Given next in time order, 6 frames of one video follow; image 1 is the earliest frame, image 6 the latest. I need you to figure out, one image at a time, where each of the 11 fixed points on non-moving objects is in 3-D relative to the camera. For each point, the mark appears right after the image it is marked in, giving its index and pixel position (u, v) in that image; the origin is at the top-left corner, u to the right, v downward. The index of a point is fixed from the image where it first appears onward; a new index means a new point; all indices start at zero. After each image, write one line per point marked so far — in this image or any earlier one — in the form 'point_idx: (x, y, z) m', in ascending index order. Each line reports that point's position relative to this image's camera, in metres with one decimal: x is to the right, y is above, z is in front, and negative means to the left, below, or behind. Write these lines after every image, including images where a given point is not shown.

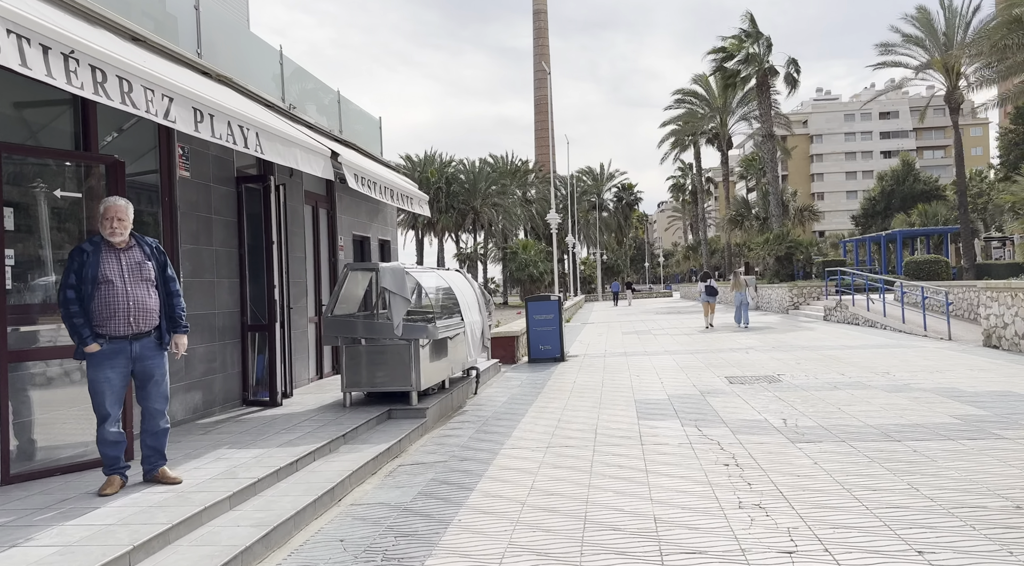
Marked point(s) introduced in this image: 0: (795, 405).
0: (+3.2, -1.4, +8.7) m
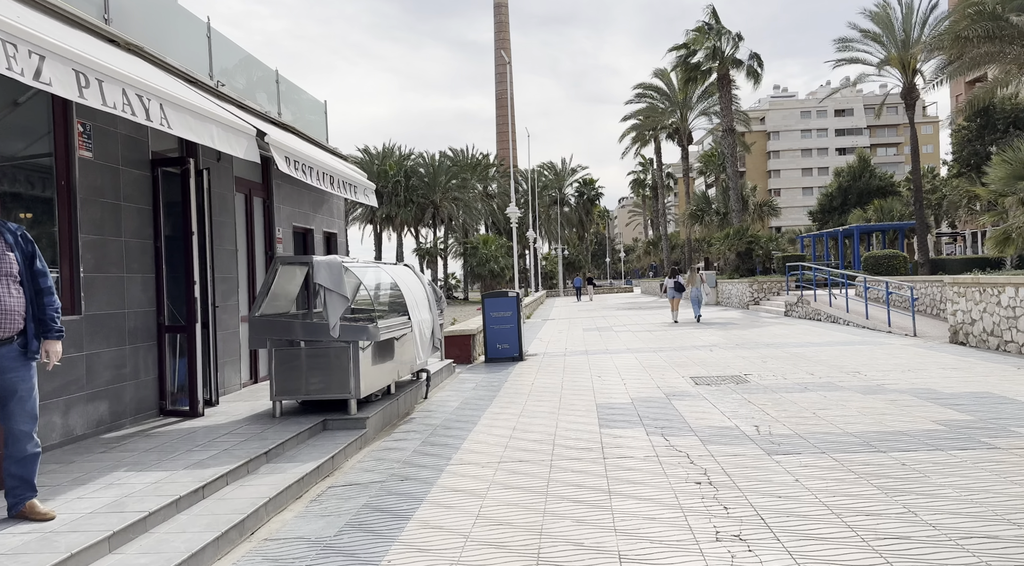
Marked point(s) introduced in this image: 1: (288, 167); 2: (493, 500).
0: (+2.7, -1.3, +8.1) m
1: (-2.3, +1.2, +8.0) m
2: (-0.1, -1.5, +5.3) m
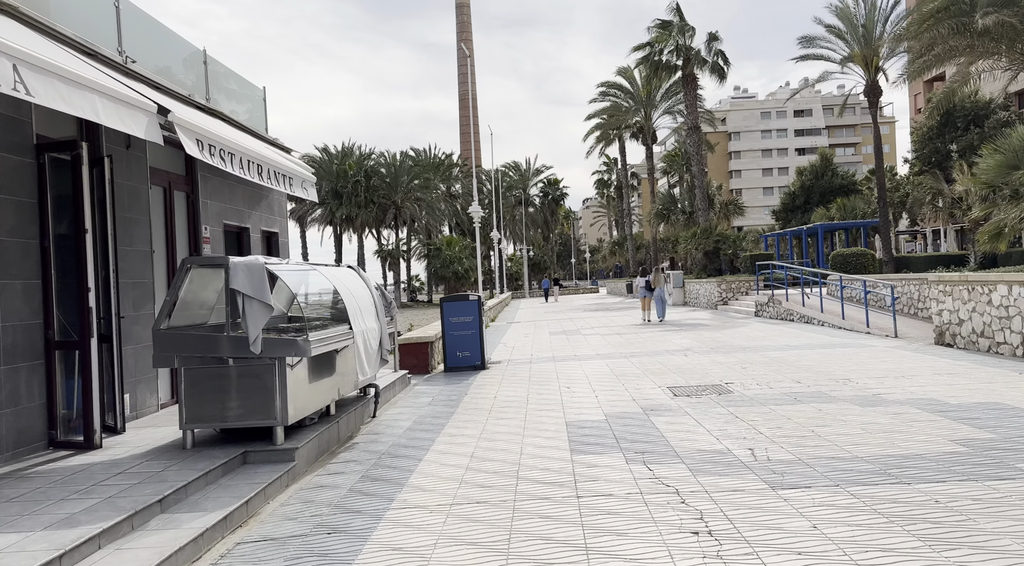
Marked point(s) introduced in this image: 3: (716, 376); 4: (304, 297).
0: (+2.3, -1.3, +7.2) m
1: (-2.7, +1.1, +6.8) m
2: (-0.4, -1.5, +4.2) m
3: (+2.8, -1.3, +10.7) m
4: (-1.9, -0.1, +7.2) m
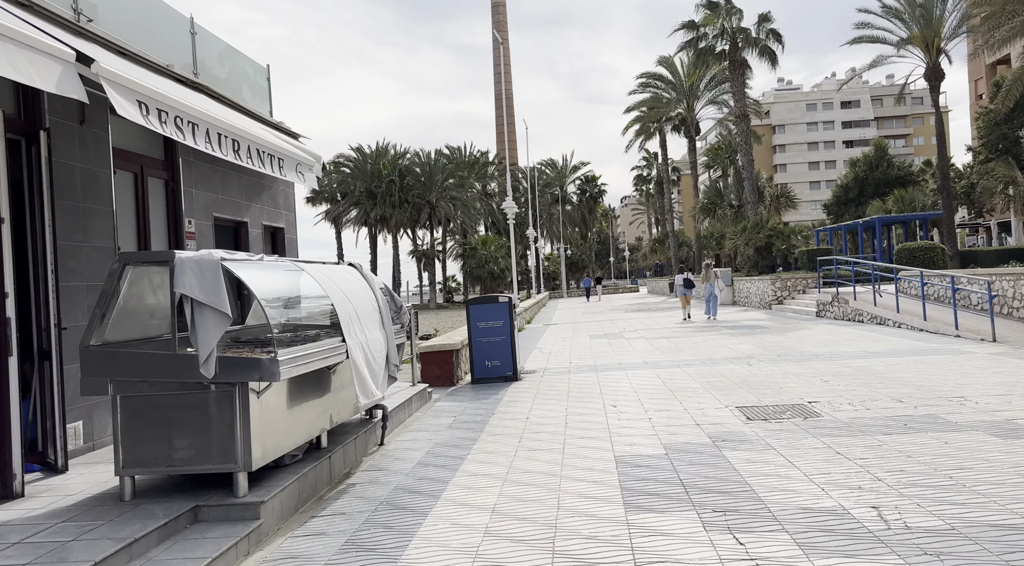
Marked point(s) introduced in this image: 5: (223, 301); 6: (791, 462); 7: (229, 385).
0: (+2.5, -1.3, +5.4) m
1: (-2.5, +1.1, +5.4) m
2: (-0.3, -1.5, +2.6) m
3: (+3.2, -1.3, +9.0) m
4: (-1.7, -0.1, +5.6) m
5: (-1.8, -0.1, +4.8) m
6: (+2.1, -1.3, +5.8) m
7: (-1.8, -0.6, +4.9) m
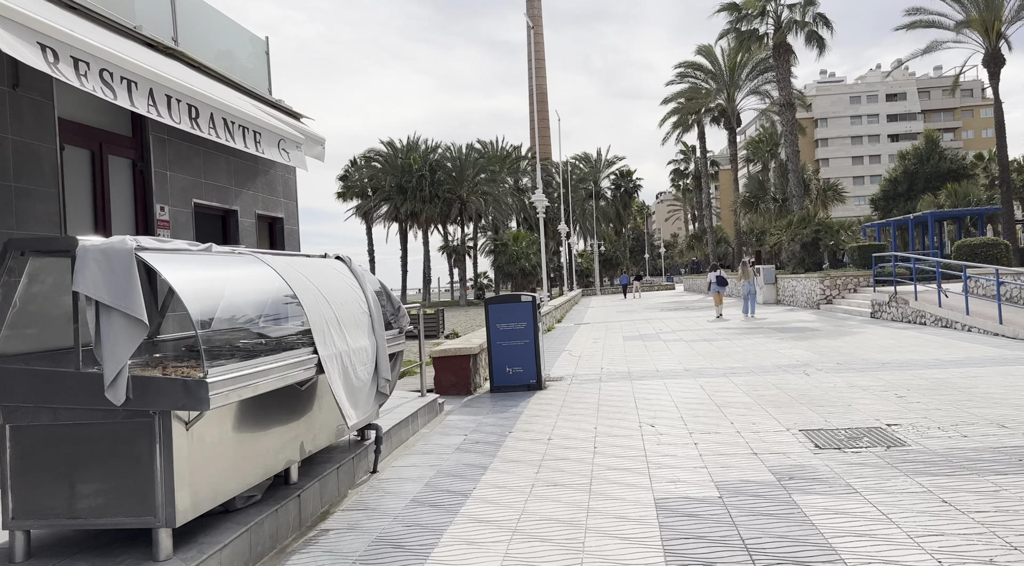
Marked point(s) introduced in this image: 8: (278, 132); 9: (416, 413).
0: (+2.6, -1.3, +4.1) m
1: (-2.4, +1.1, +4.2) m
2: (-0.4, -1.5, +1.4) m
3: (+3.4, -1.2, +7.6) m
4: (-1.6, -0.1, +4.4) m
5: (-1.8, -0.1, +3.7) m
6: (+2.1, -1.3, +4.4) m
7: (-1.7, -0.6, +3.7) m
8: (-2.1, +1.4, +7.0) m
9: (-1.0, -1.3, +8.0) m
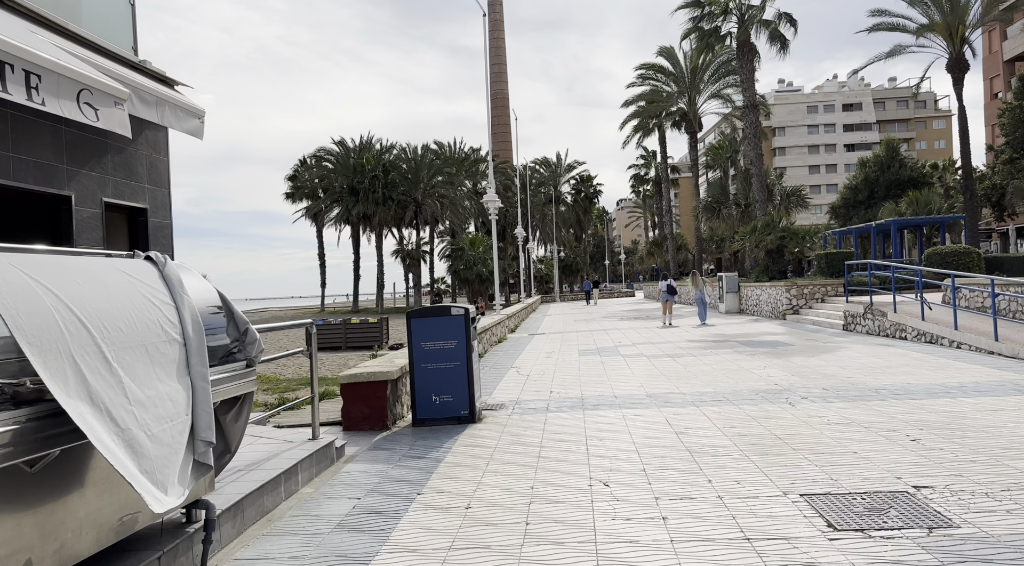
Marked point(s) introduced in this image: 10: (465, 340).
0: (+2.1, -1.4, +2.3) m
1: (-2.9, +1.1, +2.2) m
2: (-0.7, -1.5, -0.5) m
3: (+2.7, -1.4, +5.8) m
4: (-2.1, -0.2, +2.5) m
5: (-2.2, -0.1, +1.7) m
6: (+1.6, -1.4, +2.6) m
7: (-2.2, -0.7, +1.7) m
8: (-2.7, +1.3, +5.0) m
9: (-1.7, -1.4, +6.0) m
10: (-0.5, -0.6, +8.7) m
